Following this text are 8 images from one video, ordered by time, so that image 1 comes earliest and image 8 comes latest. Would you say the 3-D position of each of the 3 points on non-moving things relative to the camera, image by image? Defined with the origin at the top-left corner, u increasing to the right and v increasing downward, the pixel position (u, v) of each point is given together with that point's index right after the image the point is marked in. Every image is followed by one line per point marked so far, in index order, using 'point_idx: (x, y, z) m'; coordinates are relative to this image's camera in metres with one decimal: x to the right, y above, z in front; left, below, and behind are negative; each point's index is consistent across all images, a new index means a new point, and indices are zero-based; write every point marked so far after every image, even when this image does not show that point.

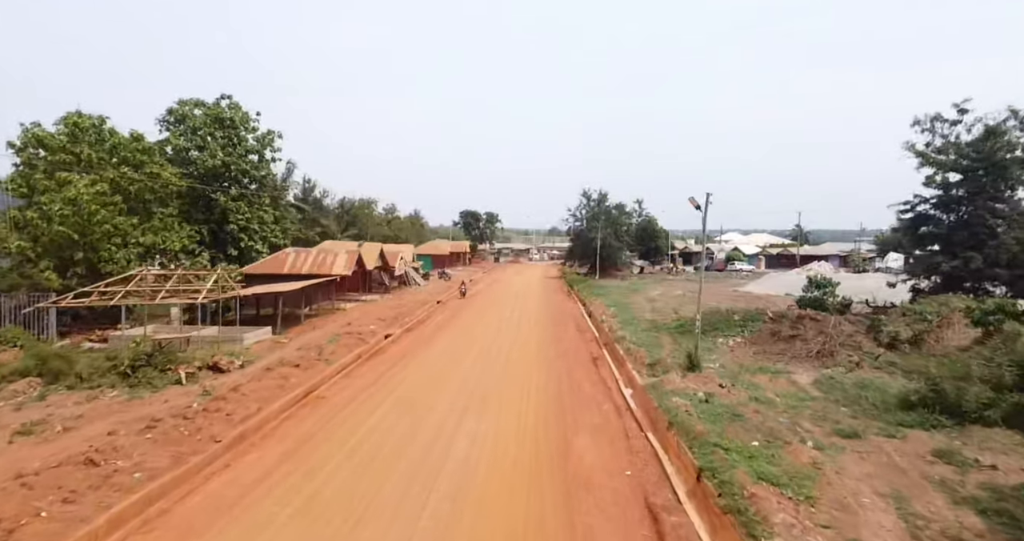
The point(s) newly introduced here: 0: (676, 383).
0: (+4.0, -2.7, +13.0) m
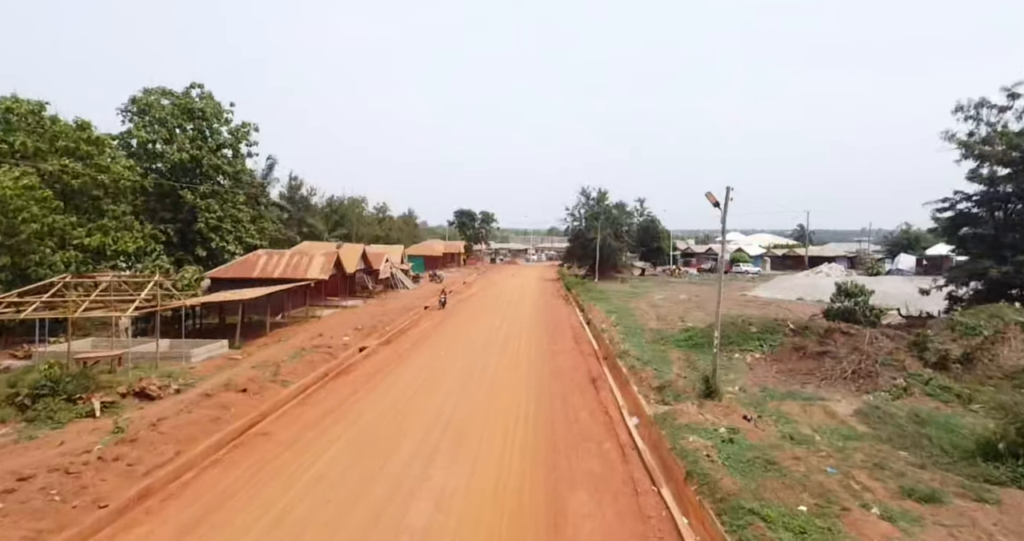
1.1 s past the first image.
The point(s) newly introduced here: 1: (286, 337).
0: (+3.7, -2.9, +10.9) m
1: (-8.1, -2.5, +19.1) m
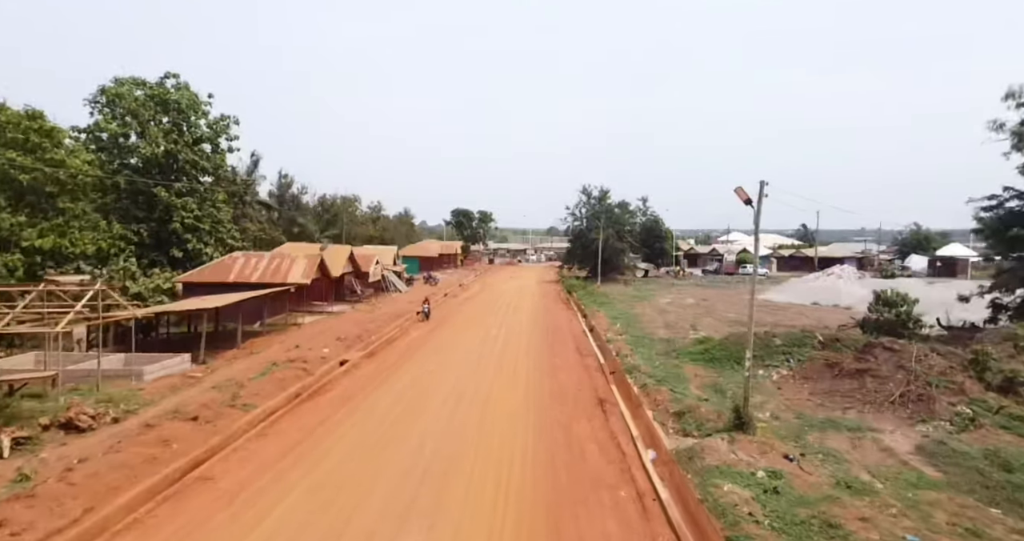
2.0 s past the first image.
0: (+3.6, -3.1, +9.1) m
1: (-8.2, -2.6, +17.3) m
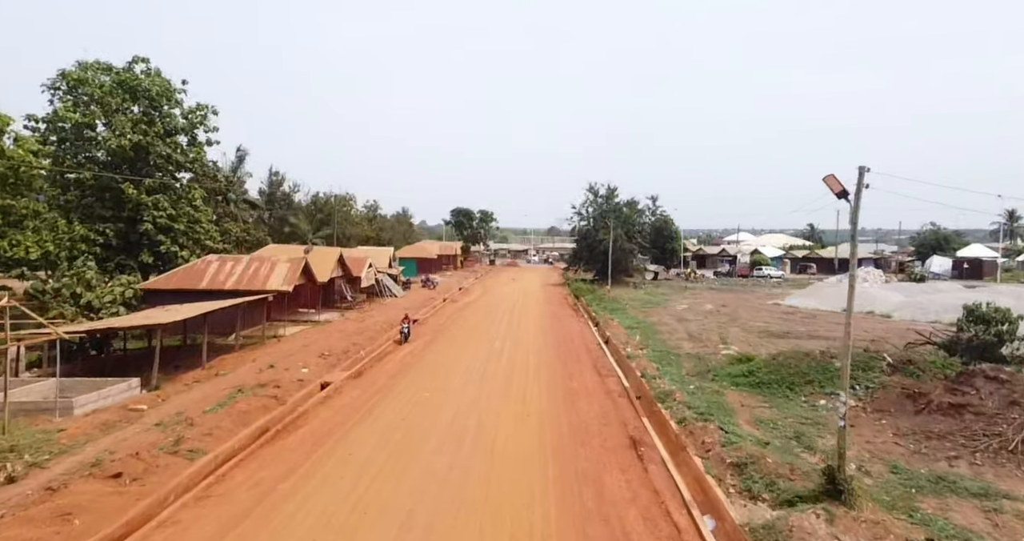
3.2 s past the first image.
0: (+3.8, -3.3, +6.7) m
1: (-8.0, -2.8, +14.9) m
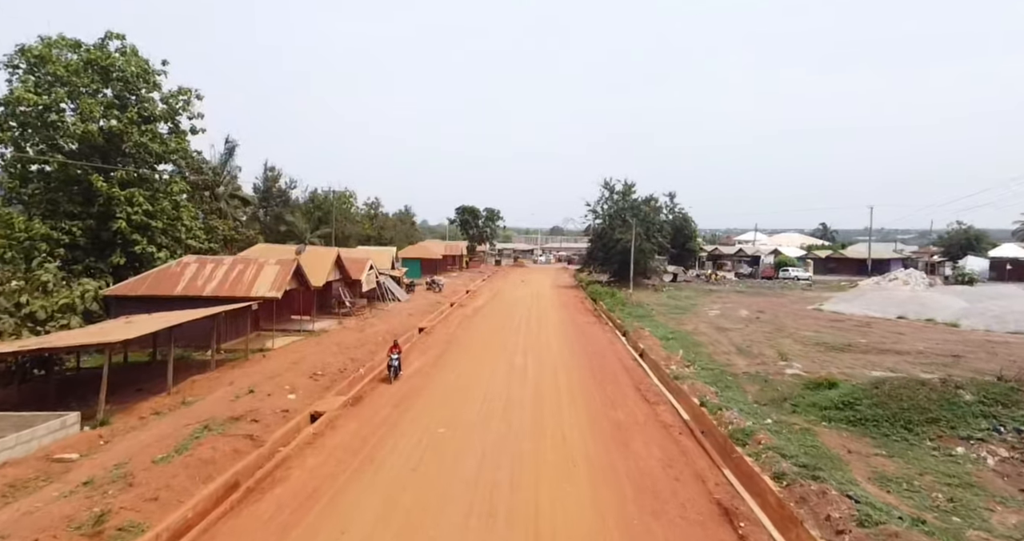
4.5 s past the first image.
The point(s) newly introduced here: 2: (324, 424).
0: (+4.5, -3.4, +4.0) m
1: (-7.3, -2.9, +12.2) m
2: (-4.0, -3.3, +11.3) m
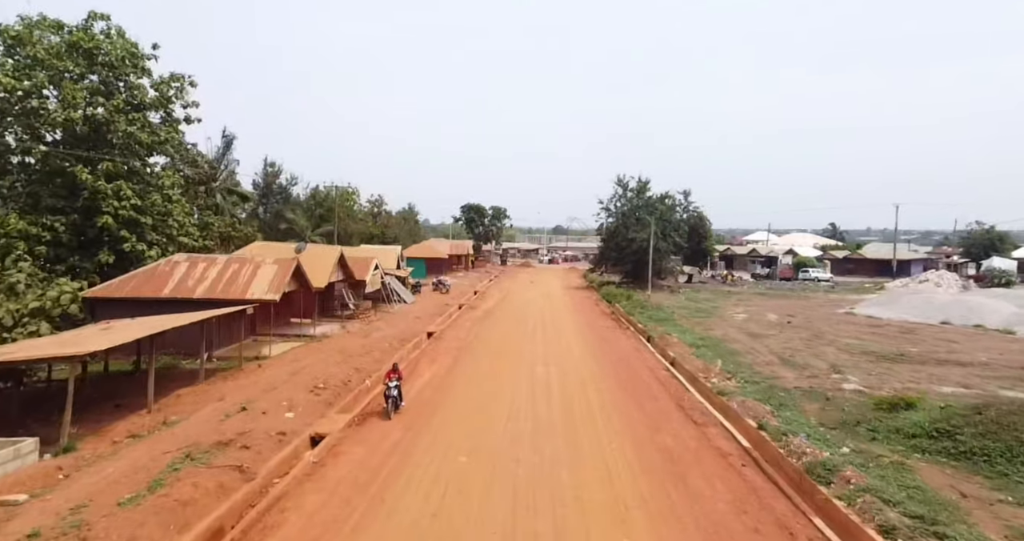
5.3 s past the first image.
0: (+5.1, -3.5, +2.4) m
1: (-6.7, -3.0, +10.7) m
2: (-3.4, -3.3, +9.8) m
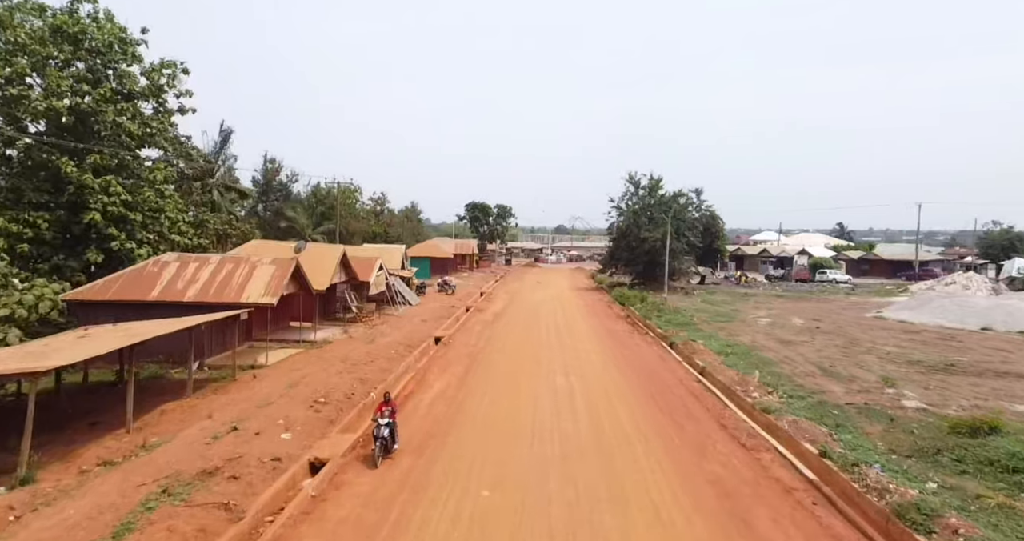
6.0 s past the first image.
0: (+5.5, -3.5, +1.1) m
1: (-6.2, -3.0, +9.4) m
2: (-2.9, -3.3, +8.5) m
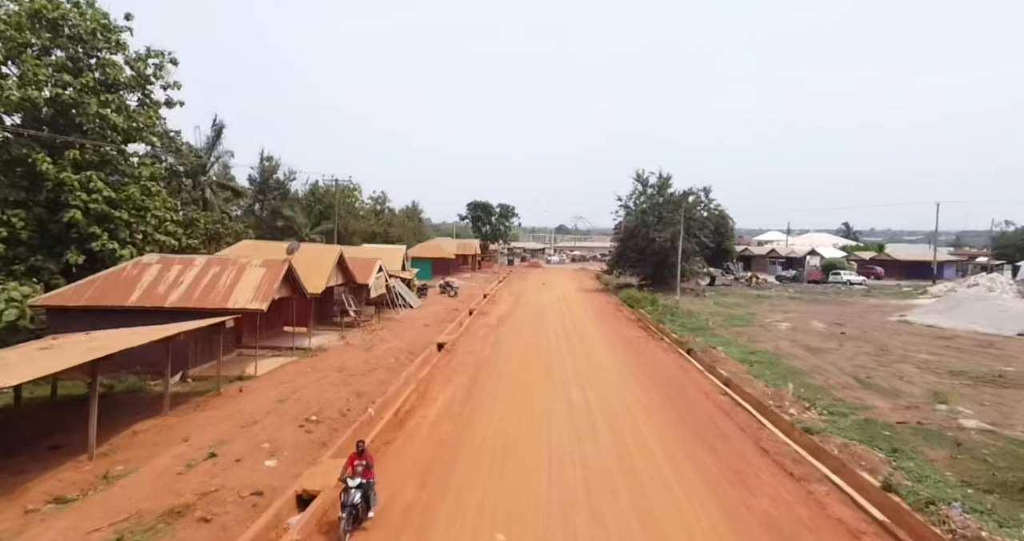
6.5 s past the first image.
0: (+5.8, -3.6, -0.1) m
1: (-5.9, -3.1, +8.2) m
2: (-2.7, -3.4, +7.3) m
